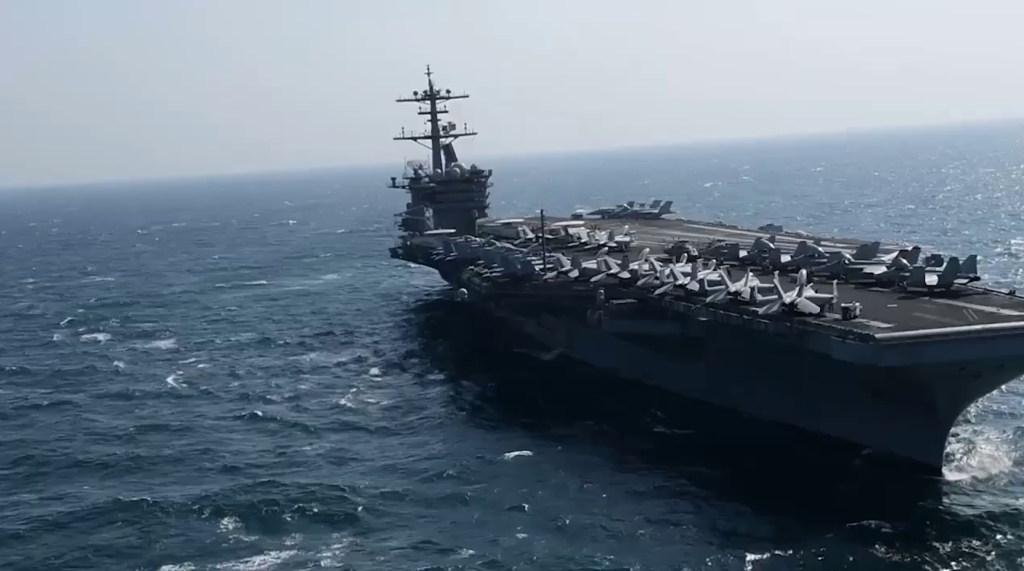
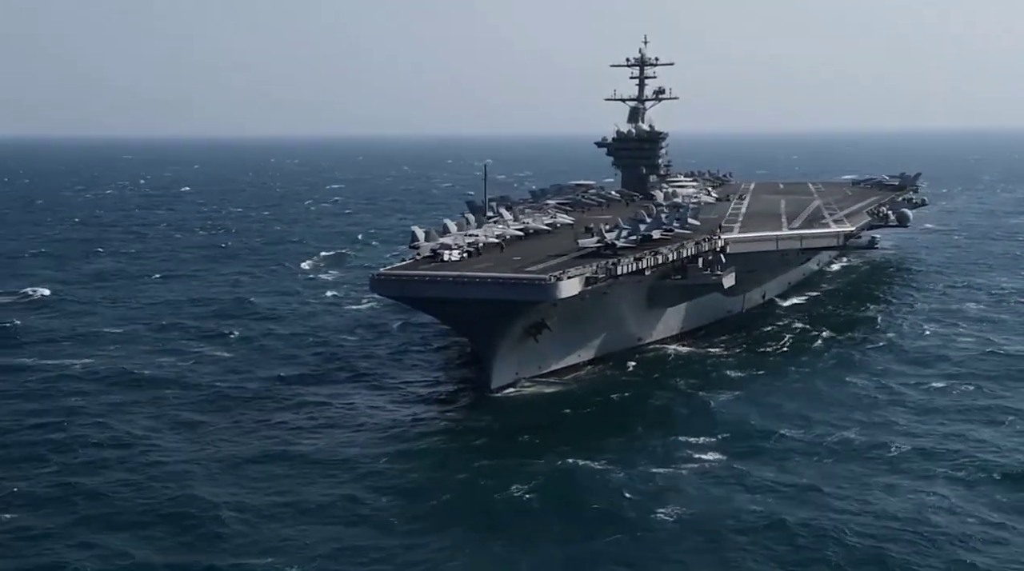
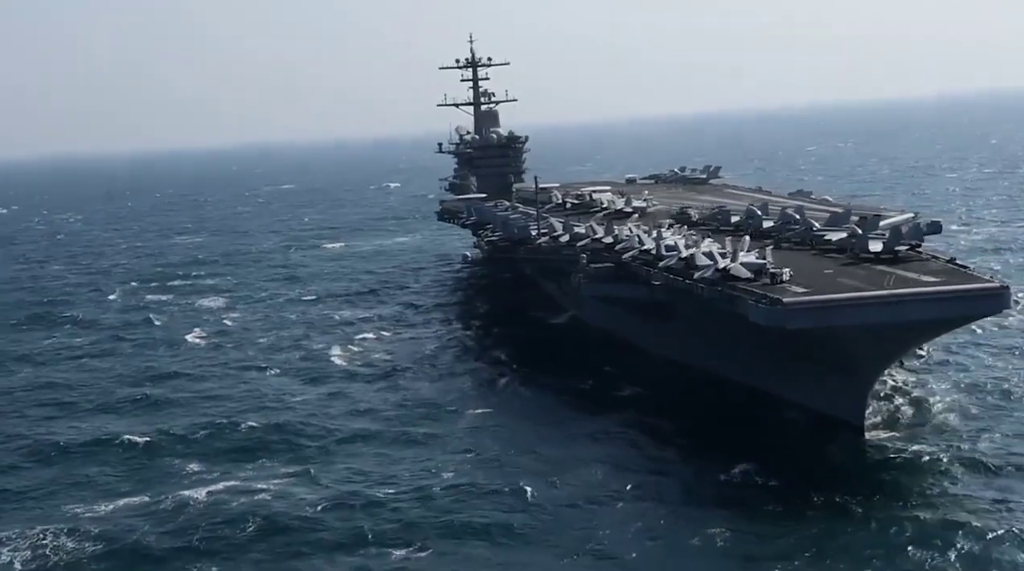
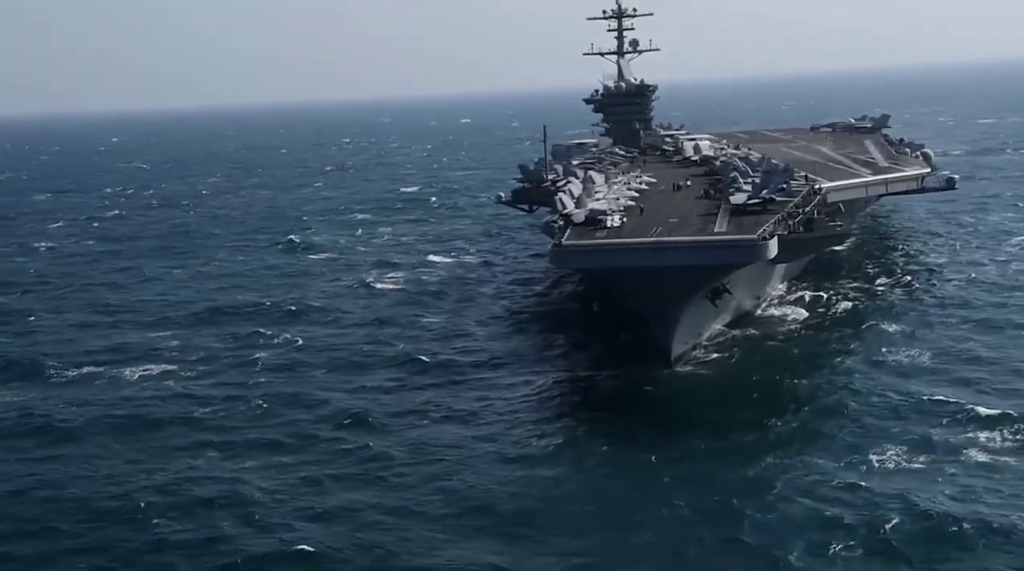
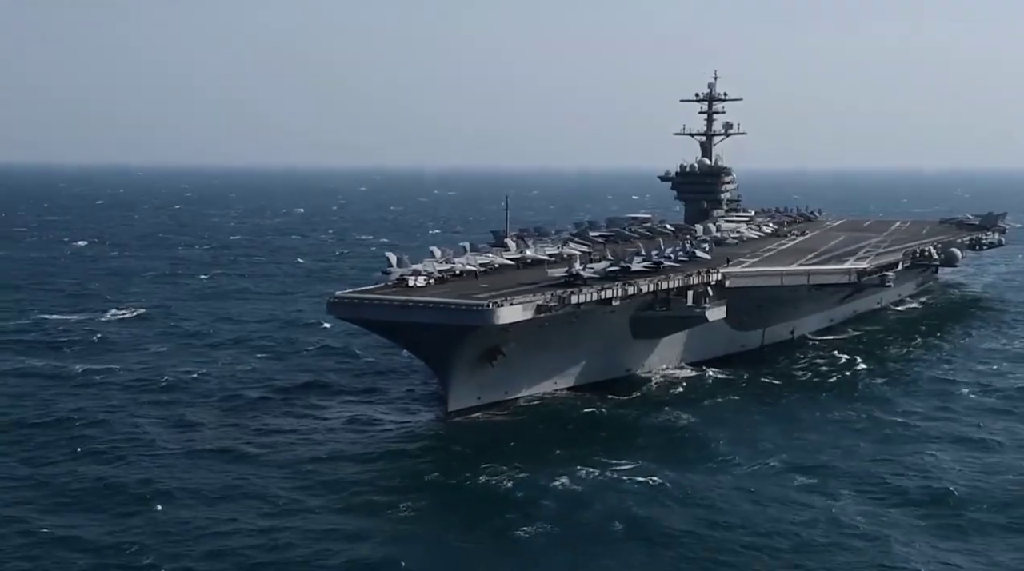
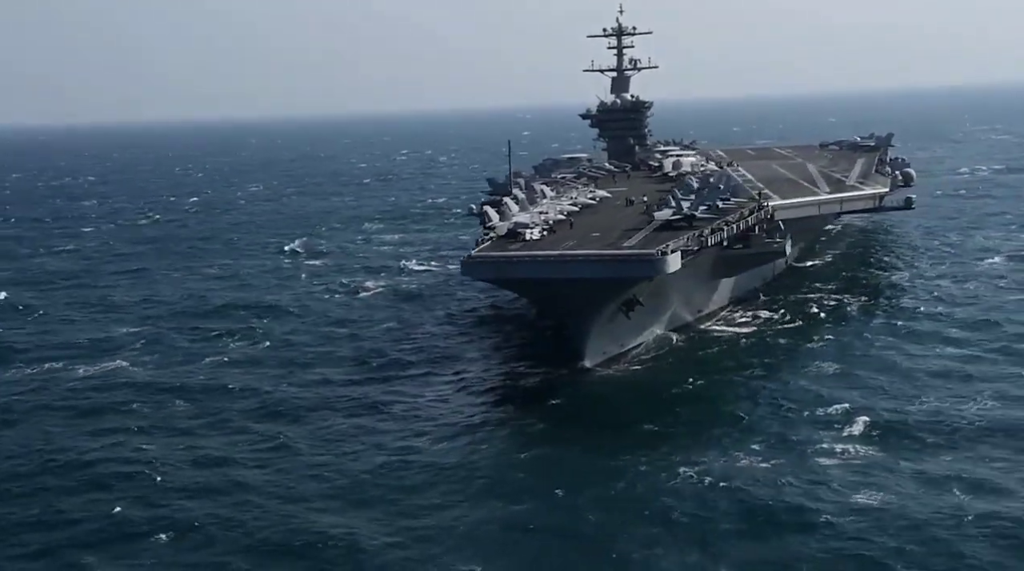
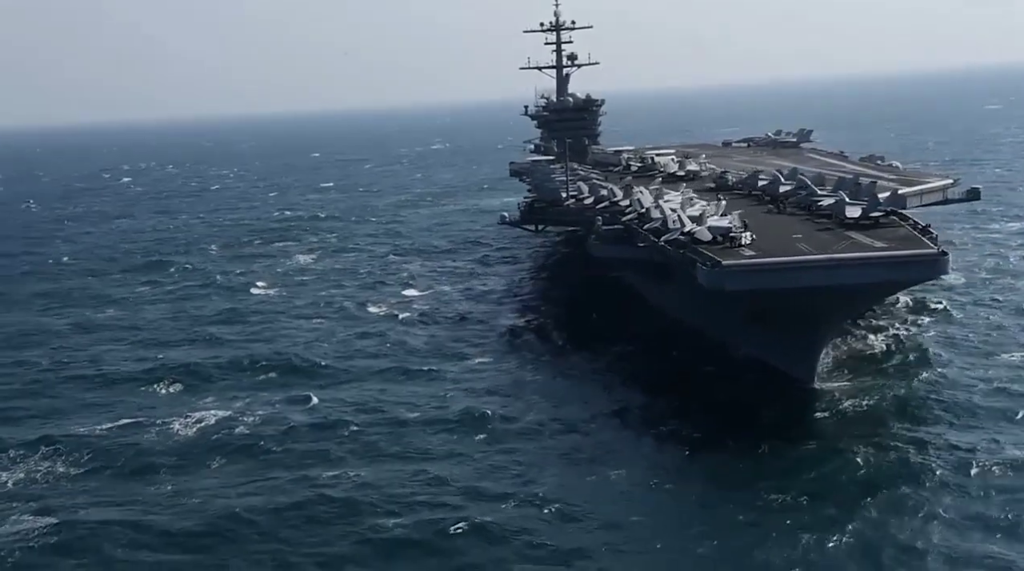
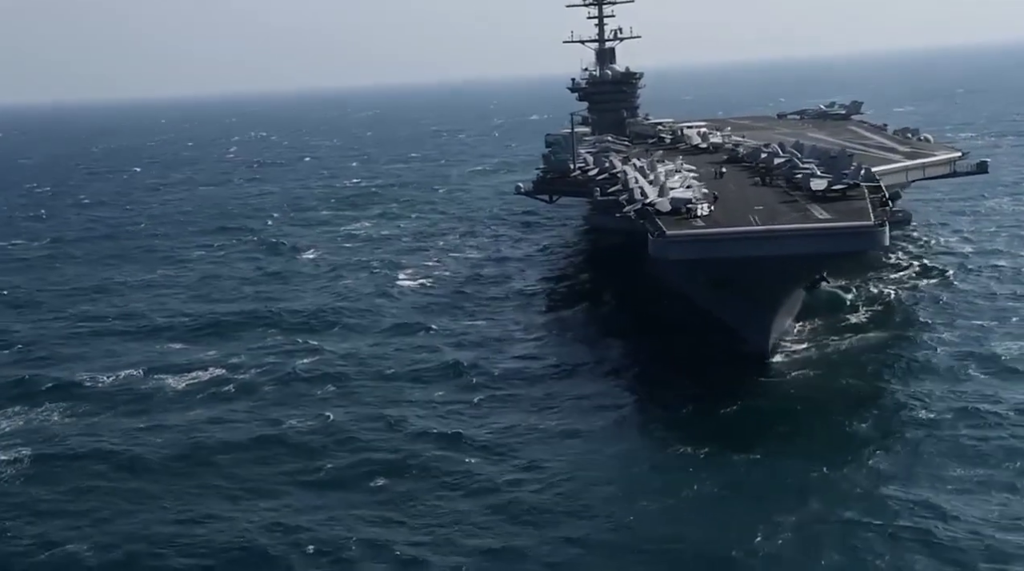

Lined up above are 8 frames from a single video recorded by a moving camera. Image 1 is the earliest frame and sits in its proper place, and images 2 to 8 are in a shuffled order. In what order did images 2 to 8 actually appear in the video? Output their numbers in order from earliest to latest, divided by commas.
3, 7, 8, 4, 6, 2, 5
